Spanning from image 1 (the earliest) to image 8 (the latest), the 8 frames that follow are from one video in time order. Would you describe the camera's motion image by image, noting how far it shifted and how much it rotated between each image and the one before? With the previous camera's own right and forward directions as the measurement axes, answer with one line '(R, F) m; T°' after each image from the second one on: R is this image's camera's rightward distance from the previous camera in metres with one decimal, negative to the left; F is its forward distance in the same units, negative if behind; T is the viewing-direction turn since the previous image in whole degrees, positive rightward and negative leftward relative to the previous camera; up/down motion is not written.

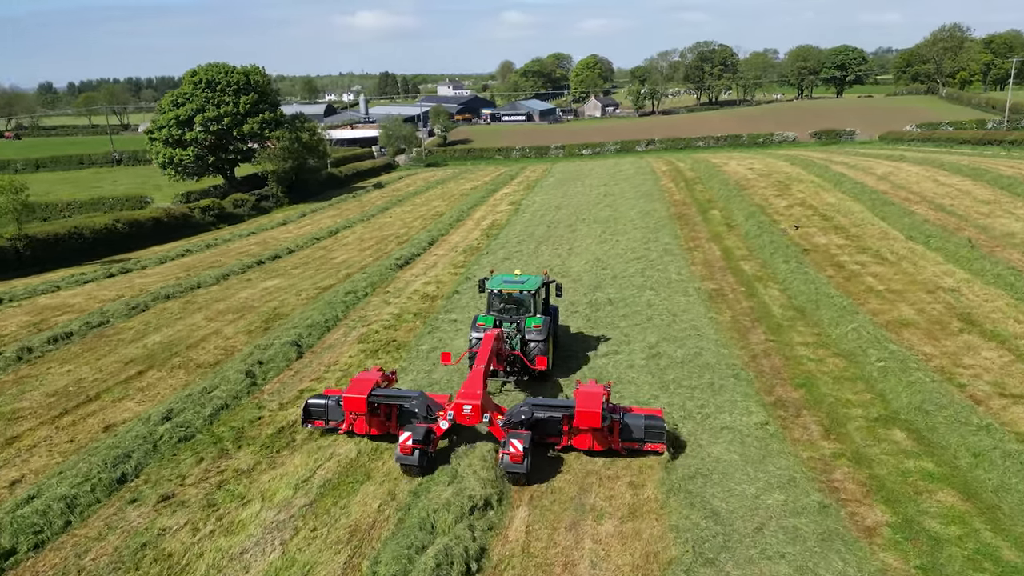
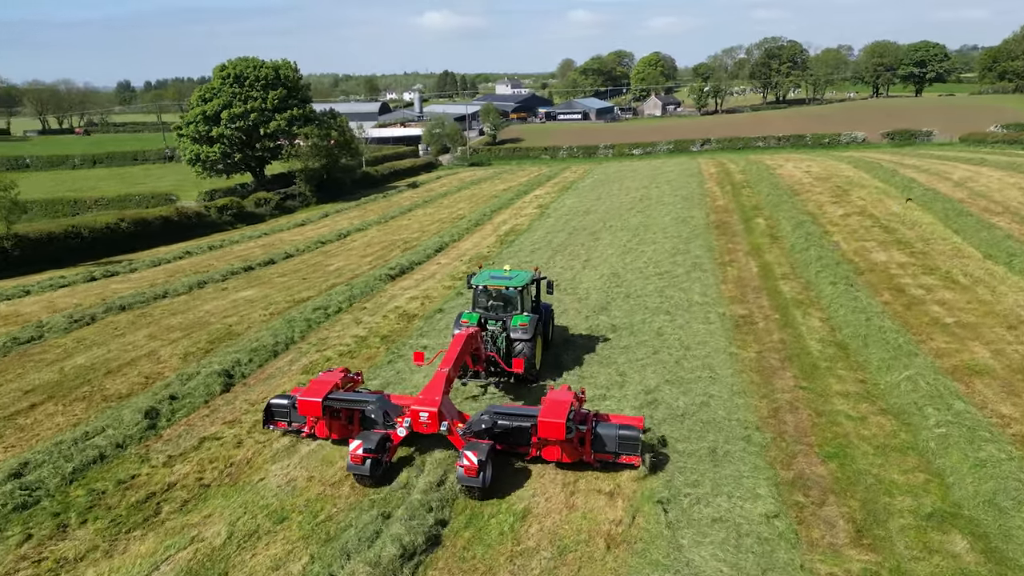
(+1.3, +2.3) m; -5°
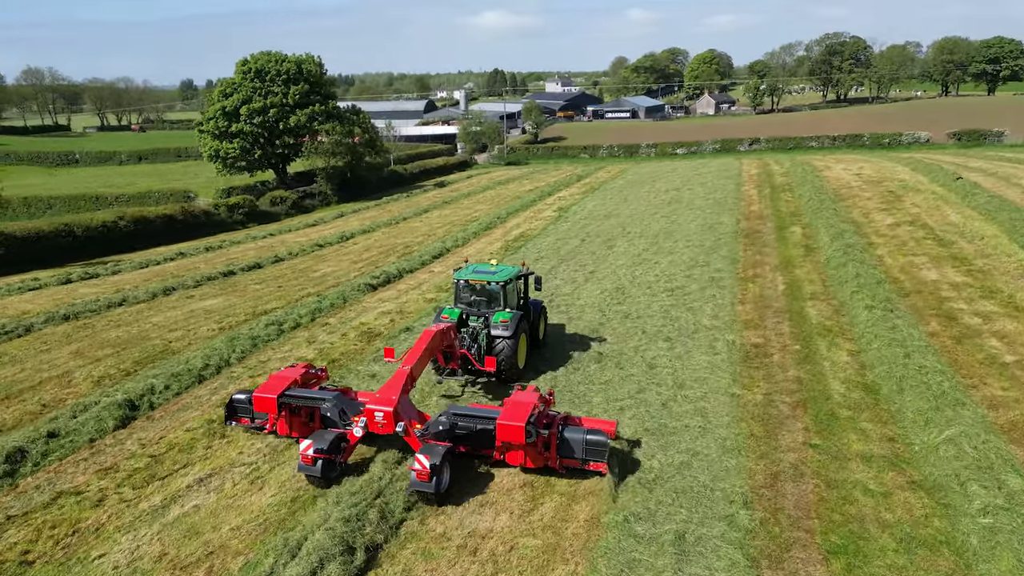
(+1.3, +1.9) m; -4°
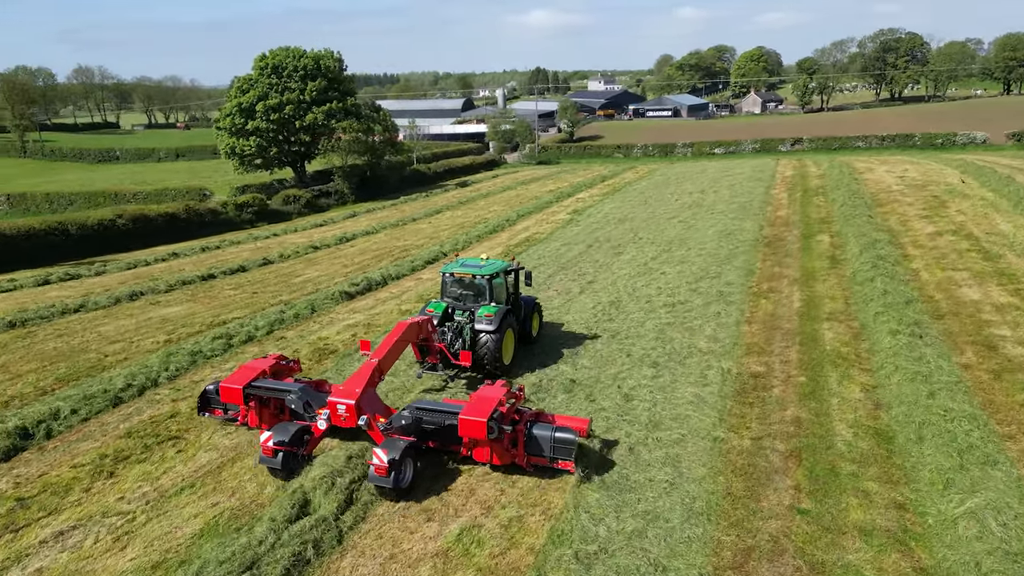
(+1.1, +1.4) m; -3°
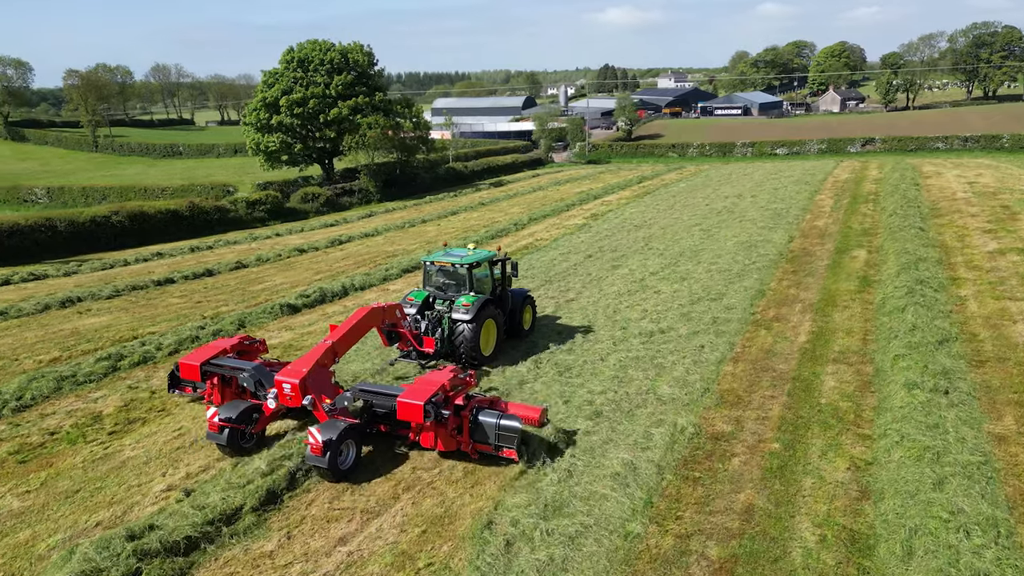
(+1.9, +2.1) m; -5°
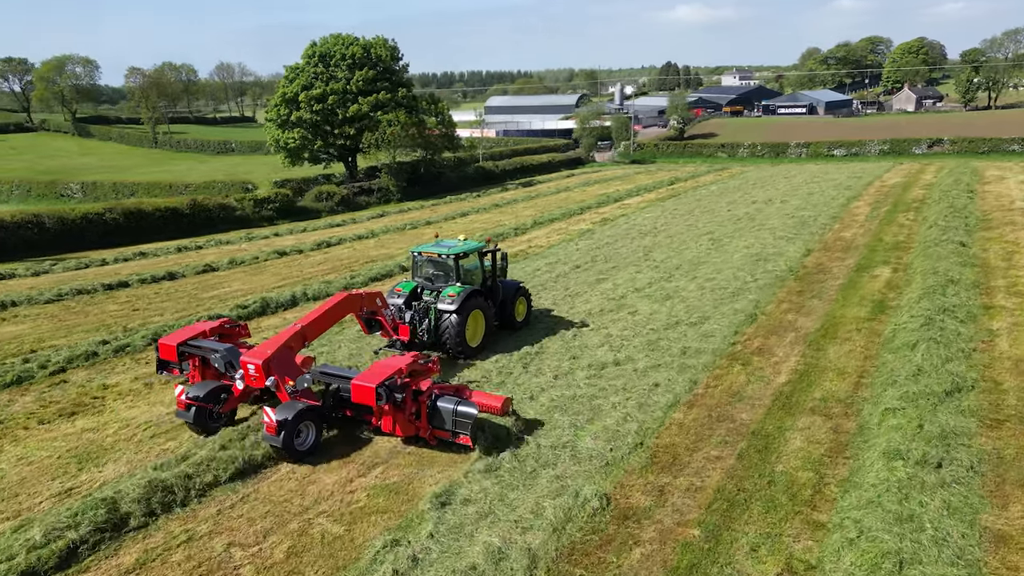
(+1.7, +1.7) m; -5°
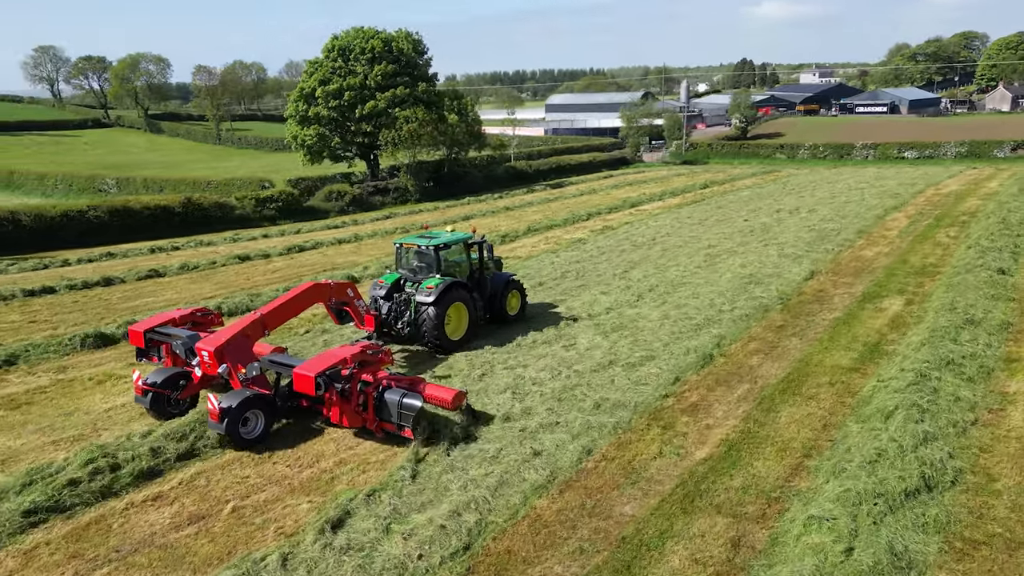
(+2.2, +2.0) m; -5°
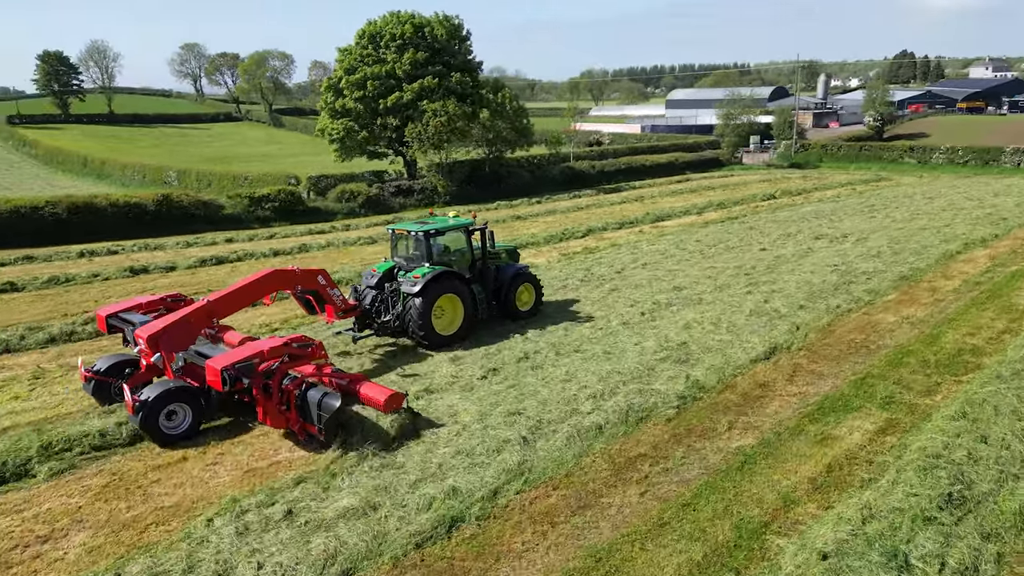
(+3.8, +4.2) m; -10°
